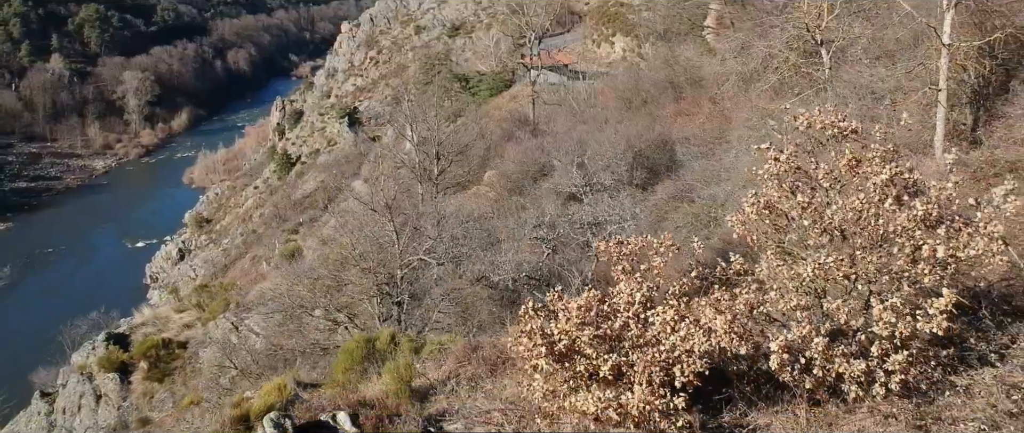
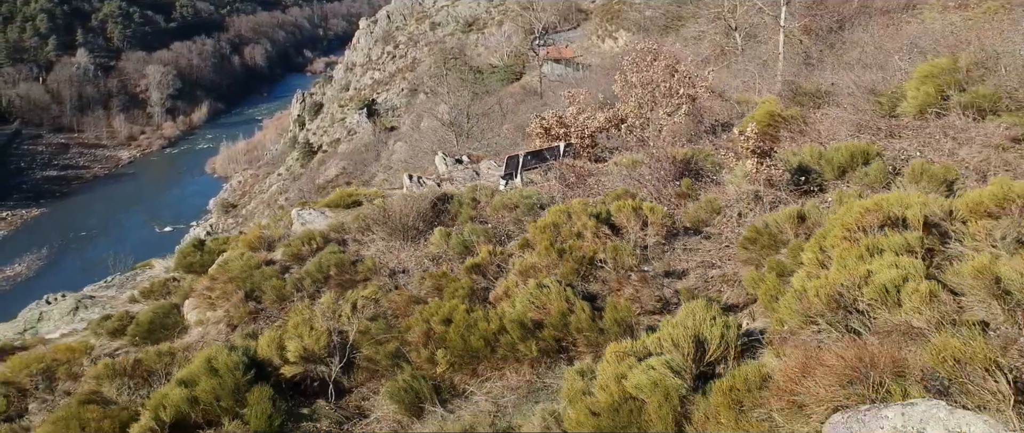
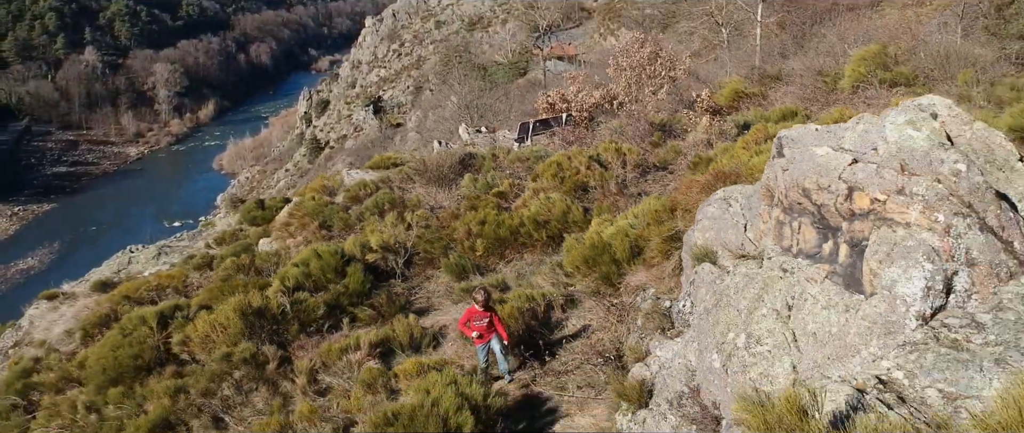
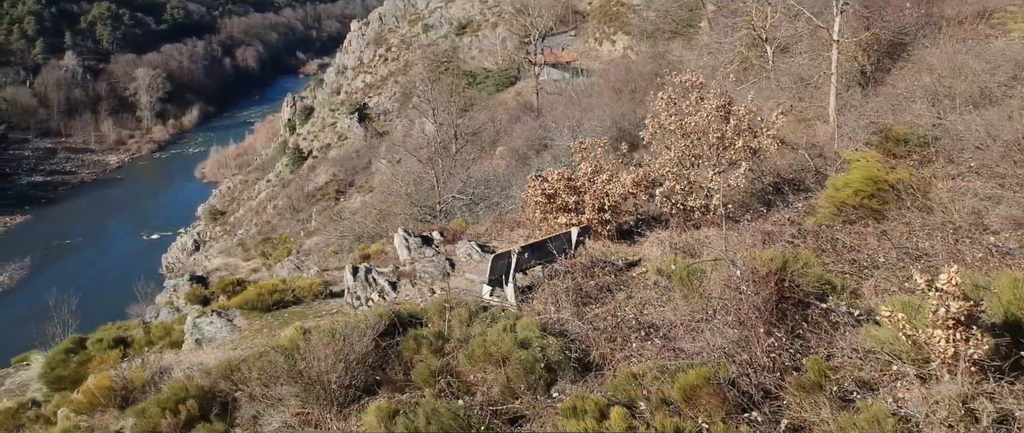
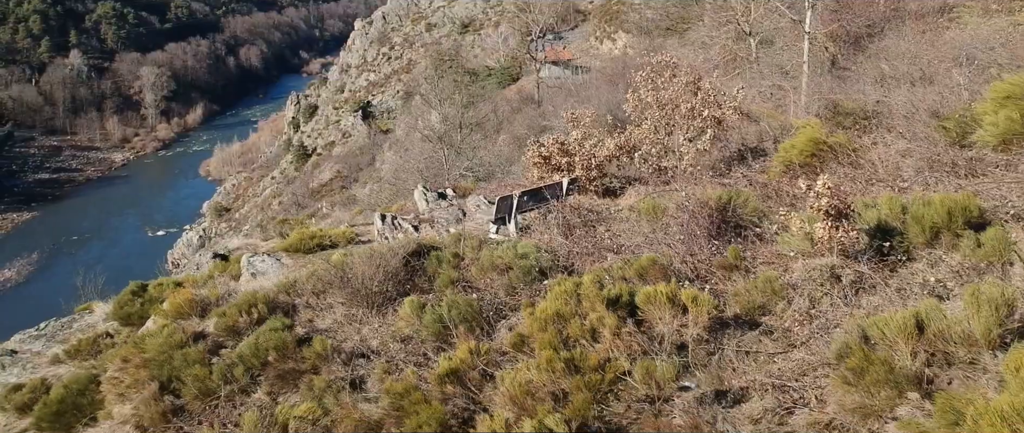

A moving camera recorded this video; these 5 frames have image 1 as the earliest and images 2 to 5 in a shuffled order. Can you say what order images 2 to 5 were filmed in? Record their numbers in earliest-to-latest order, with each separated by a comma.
4, 5, 2, 3
